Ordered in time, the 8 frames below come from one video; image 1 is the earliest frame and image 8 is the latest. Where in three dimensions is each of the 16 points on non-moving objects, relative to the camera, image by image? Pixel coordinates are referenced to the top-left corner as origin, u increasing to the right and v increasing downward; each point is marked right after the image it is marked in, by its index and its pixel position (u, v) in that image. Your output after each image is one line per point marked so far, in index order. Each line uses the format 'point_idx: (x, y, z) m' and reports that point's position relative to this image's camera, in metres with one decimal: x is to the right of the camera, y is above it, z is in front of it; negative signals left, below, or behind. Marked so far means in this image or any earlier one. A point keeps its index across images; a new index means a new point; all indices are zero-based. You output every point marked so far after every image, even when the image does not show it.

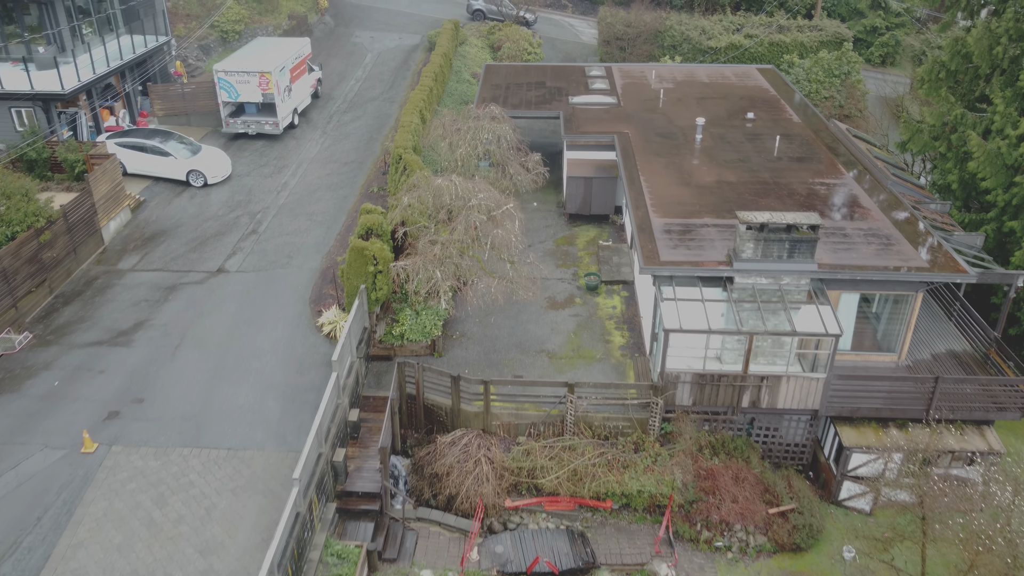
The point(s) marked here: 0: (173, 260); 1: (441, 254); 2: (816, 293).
0: (-8.9, +0.7, +19.5) m
1: (-1.5, +0.7, +16.2) m
2: (+6.4, -0.1, +15.6) m
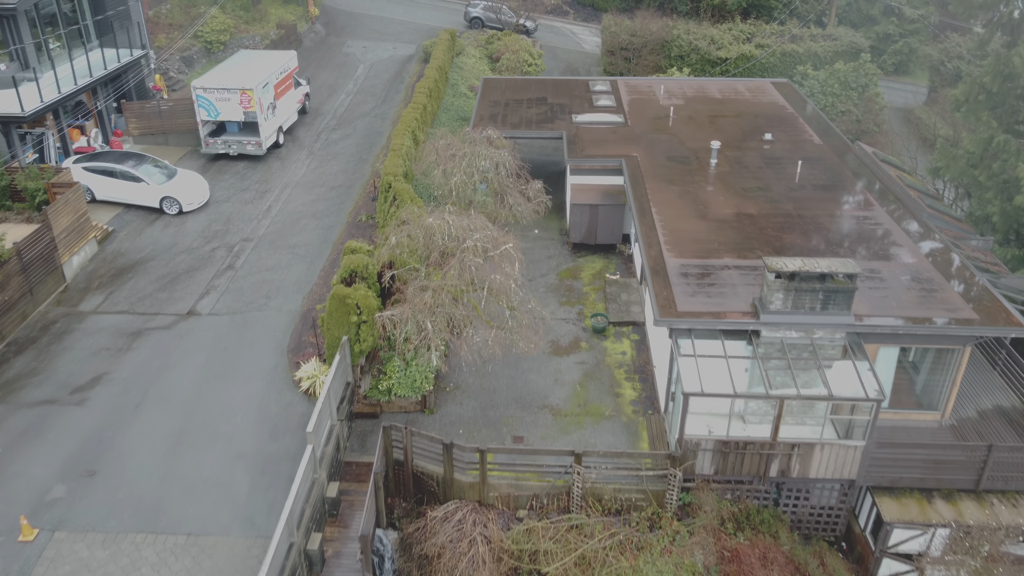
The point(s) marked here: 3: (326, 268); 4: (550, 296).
0: (-8.9, -0.3, +17.8) m
1: (-1.5, -0.3, +14.5) m
2: (+6.4, -1.1, +13.9) m
3: (-4.7, +0.5, +18.8) m
4: (+1.0, -0.2, +19.5) m
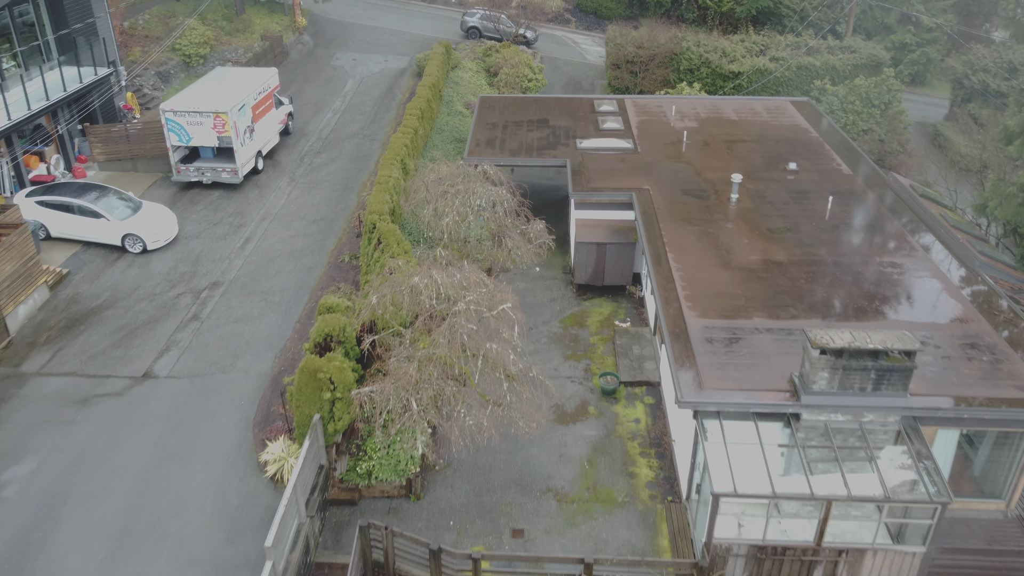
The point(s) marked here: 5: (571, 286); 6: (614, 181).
0: (-8.9, -1.5, +15.8) m
1: (-1.6, -1.5, +12.5) m
2: (+6.3, -2.3, +11.9) m
3: (-4.7, -0.7, +16.8) m
4: (+1.0, -1.4, +17.5) m
5: (+1.6, 0.0, +19.9) m
6: (+2.7, +2.8, +19.7) m
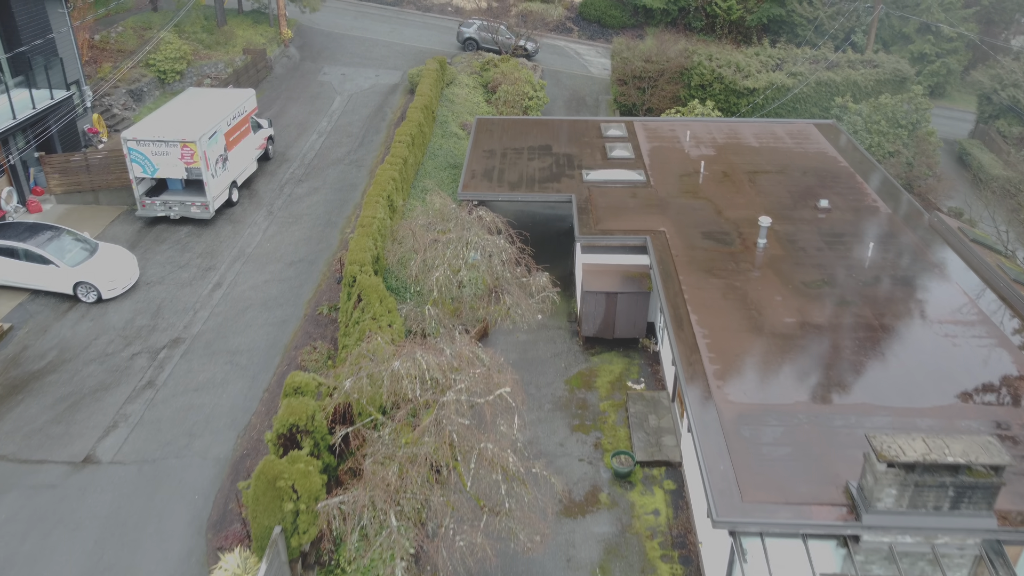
0: (-8.9, -2.7, +13.7) m
1: (-1.6, -2.7, +10.4) m
2: (+6.3, -3.6, +9.8) m
3: (-4.7, -1.9, +14.7) m
4: (+1.0, -2.7, +15.4) m
5: (+1.6, -1.2, +17.8) m
6: (+2.7, +1.6, +17.6) m
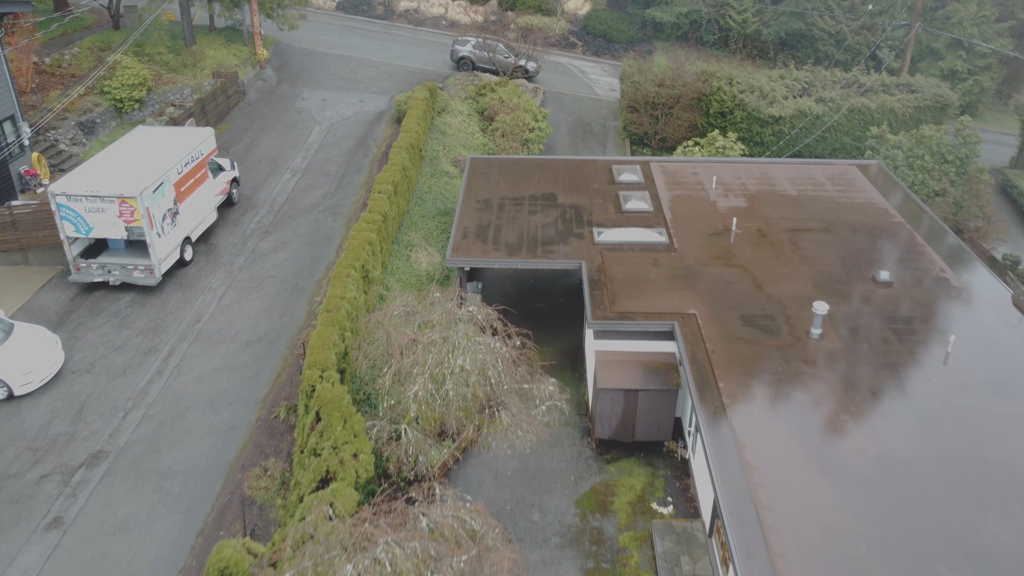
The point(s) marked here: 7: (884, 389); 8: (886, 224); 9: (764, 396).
0: (-9.0, -4.6, +10.7) m
1: (-1.6, -4.5, +7.4) m
2: (+6.3, -5.4, +6.8) m
3: (-4.8, -3.8, +11.7) m
4: (+0.9, -4.5, +12.4) m
5: (+1.5, -3.0, +14.8) m
6: (+2.7, -0.2, +14.6) m
7: (+6.2, -1.6, +12.4) m
8: (+8.8, +1.5, +17.6) m
9: (+4.1, -2.0, +11.7) m
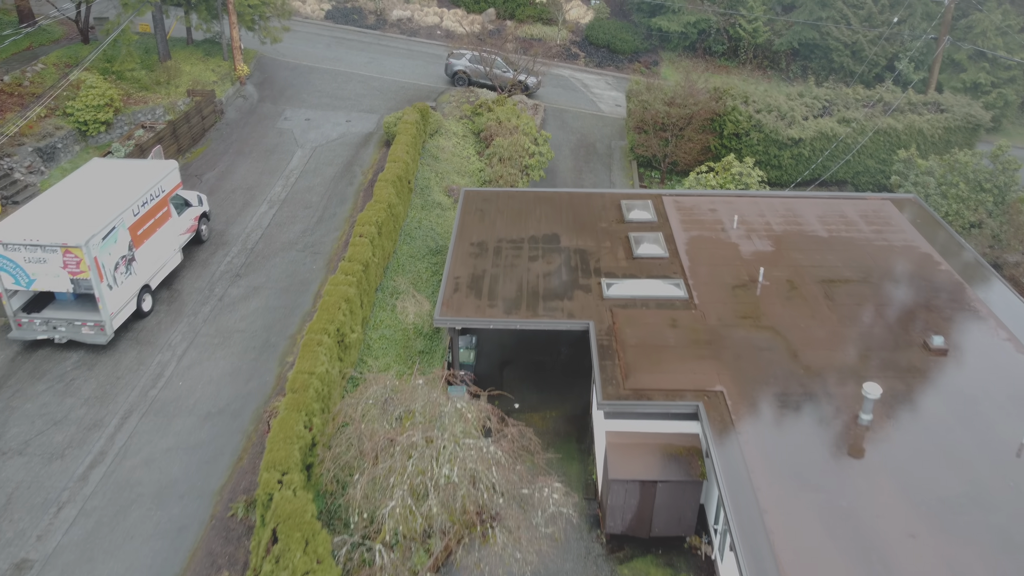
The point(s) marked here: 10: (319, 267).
0: (-9.0, -5.8, +8.7) m
1: (-1.6, -5.7, +5.4) m
2: (+6.3, -6.6, +4.8) m
3: (-4.8, -5.0, +9.7) m
4: (+0.9, -5.7, +10.4) m
5: (+1.5, -4.2, +12.8) m
6: (+2.6, -1.4, +12.6) m
7: (+6.1, -2.8, +10.4) m
8: (+8.8, +0.3, +15.6) m
9: (+4.1, -3.2, +9.7) m
10: (-4.7, +0.6, +18.3) m
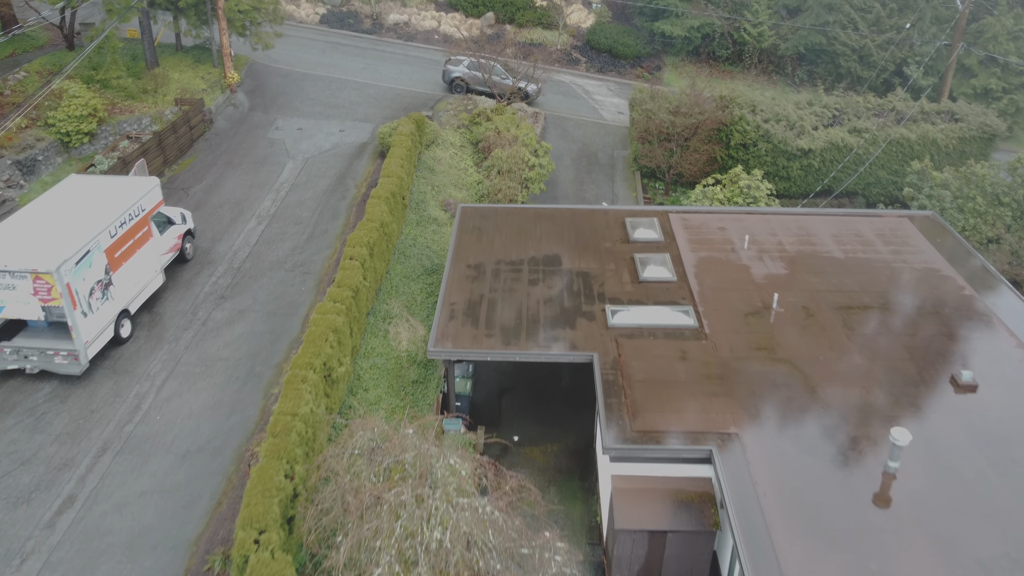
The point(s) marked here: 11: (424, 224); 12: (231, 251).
0: (-9.0, -6.3, +7.8) m
1: (-1.6, -6.3, +4.5) m
2: (+6.2, -7.1, +4.0) m
3: (-4.8, -5.5, +8.9) m
4: (+0.9, -6.2, +9.5) m
5: (+1.5, -4.7, +12.0) m
6: (+2.6, -2.0, +11.8) m
7: (+6.1, -3.4, +9.5) m
8: (+8.7, -0.2, +14.7) m
9: (+4.0, -3.7, +8.9) m
10: (-4.8, 0.0, +17.4) m
11: (-2.3, +1.7, +19.8) m
12: (-7.1, +1.0, +18.8) m
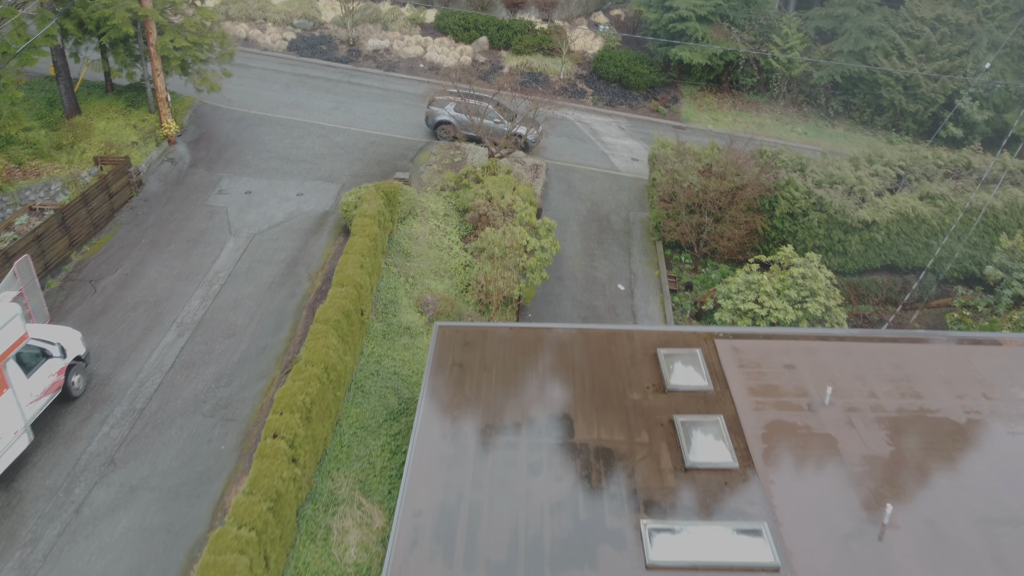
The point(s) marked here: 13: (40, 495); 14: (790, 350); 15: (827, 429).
0: (-9.1, -9.0, +3.3) m
1: (-1.7, -9.0, 0.0) m
2: (+6.2, -9.8, -0.5) m
3: (-4.9, -8.2, +4.3) m
4: (+0.8, -8.9, +5.0) m
5: (+1.4, -7.5, +7.4) m
6: (+2.5, -4.7, +7.2) m
7: (+6.0, -6.1, +5.0) m
8: (+8.6, -2.9, +10.2) m
9: (+3.9, -6.5, +4.4) m
10: (-4.9, -2.7, +12.9) m
11: (-2.4, -1.0, +15.3) m
12: (-7.2, -1.8, +14.3) m
13: (-7.6, -3.3, +12.0) m
14: (+4.9, -1.1, +13.0) m
15: (+4.8, -2.2, +11.4) m
